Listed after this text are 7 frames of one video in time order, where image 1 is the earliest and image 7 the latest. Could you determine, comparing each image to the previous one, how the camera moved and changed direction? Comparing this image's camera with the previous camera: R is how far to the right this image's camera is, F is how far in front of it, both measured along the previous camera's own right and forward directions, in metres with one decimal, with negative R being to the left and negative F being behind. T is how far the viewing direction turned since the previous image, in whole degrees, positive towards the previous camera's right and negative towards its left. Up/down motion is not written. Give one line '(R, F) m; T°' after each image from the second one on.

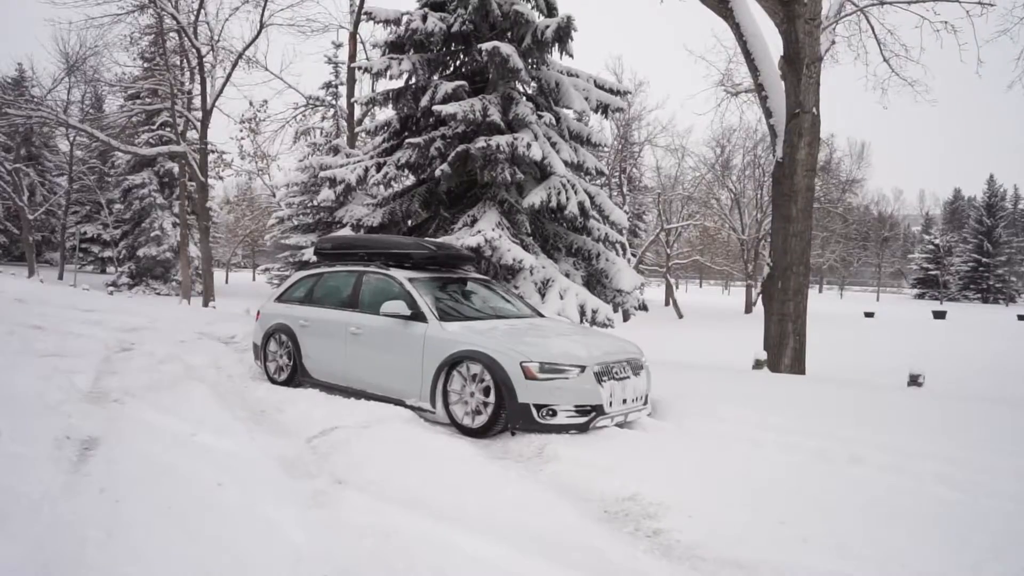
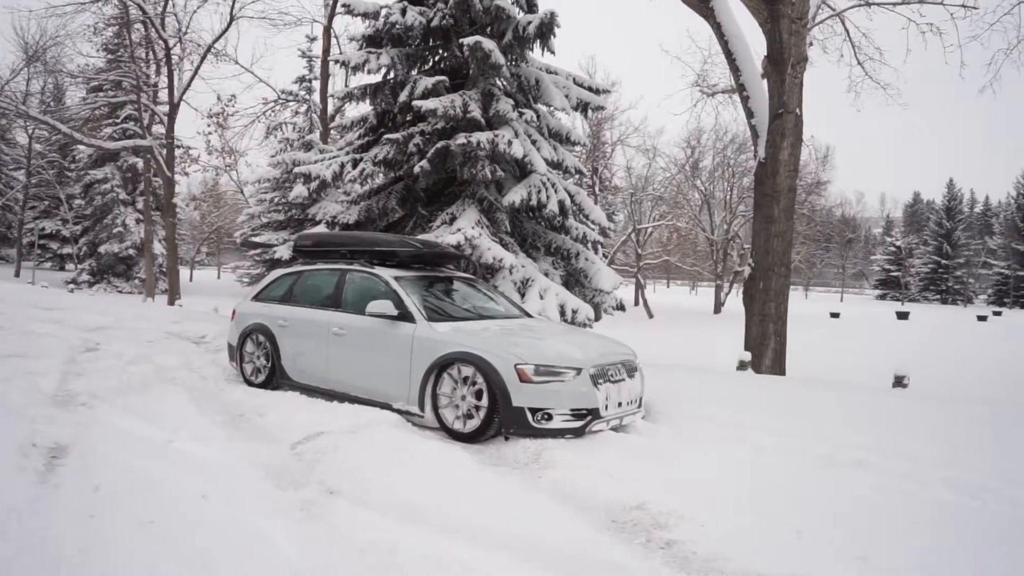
(-0.2, +0.2) m; +3°
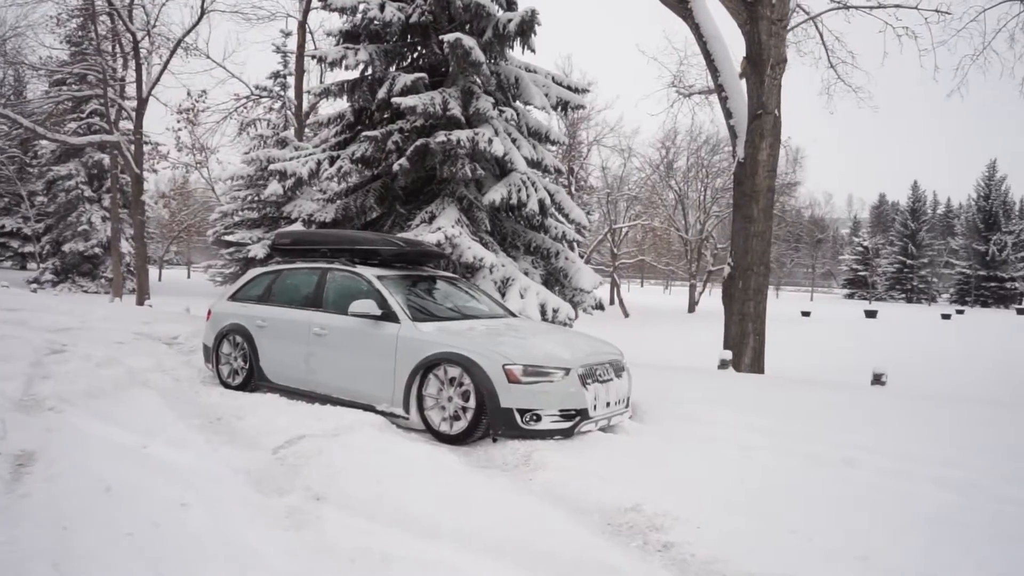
(-0.1, +0.1) m; +2°
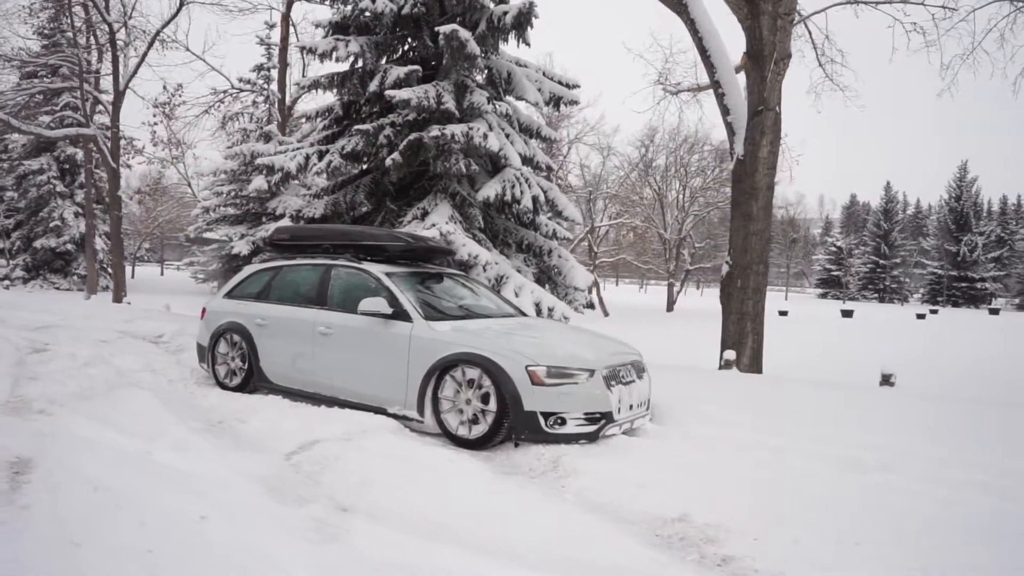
(-0.3, +0.2) m; +2°
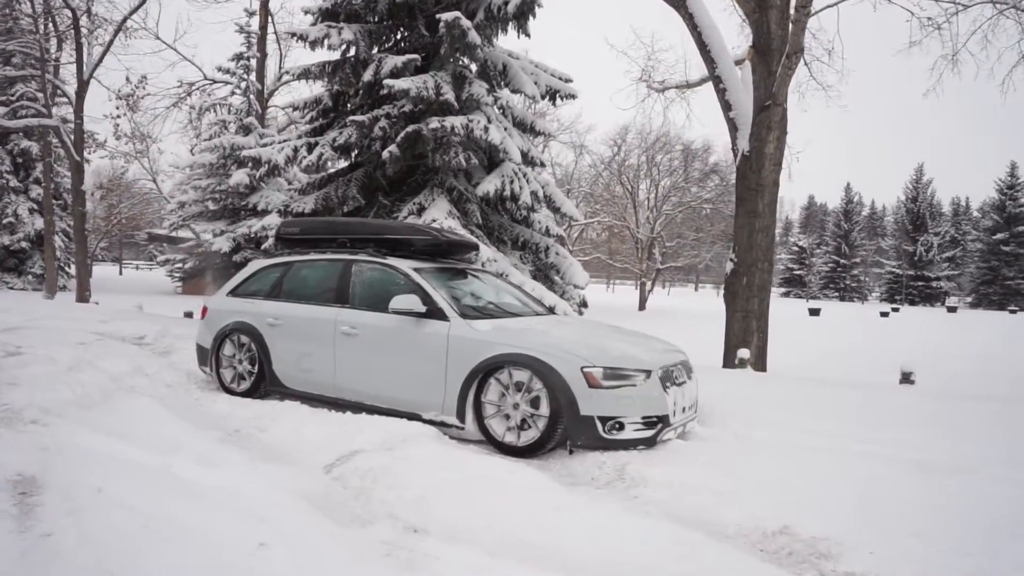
(-0.5, +0.3) m; +3°
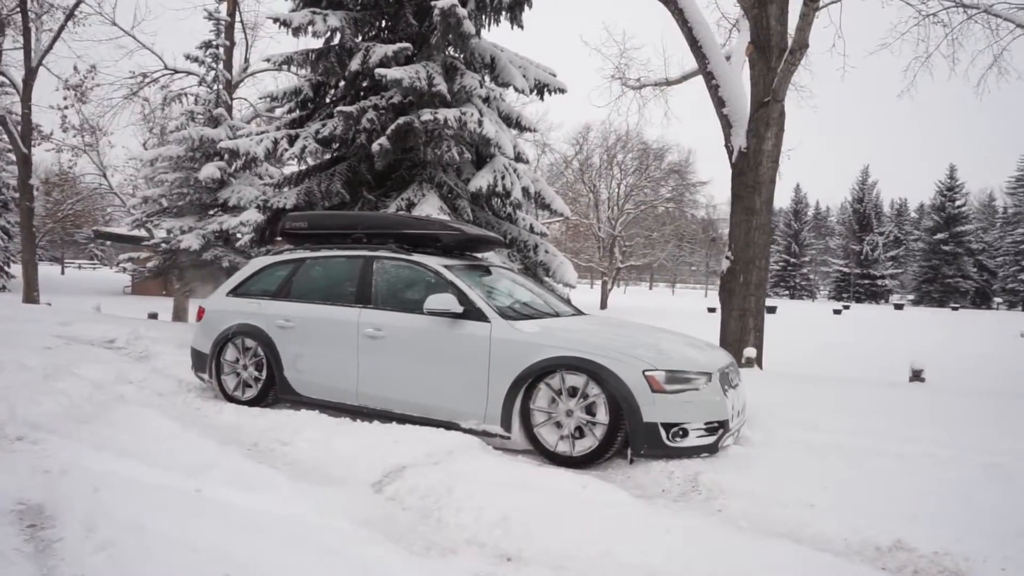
(-0.6, +0.3) m; +4°
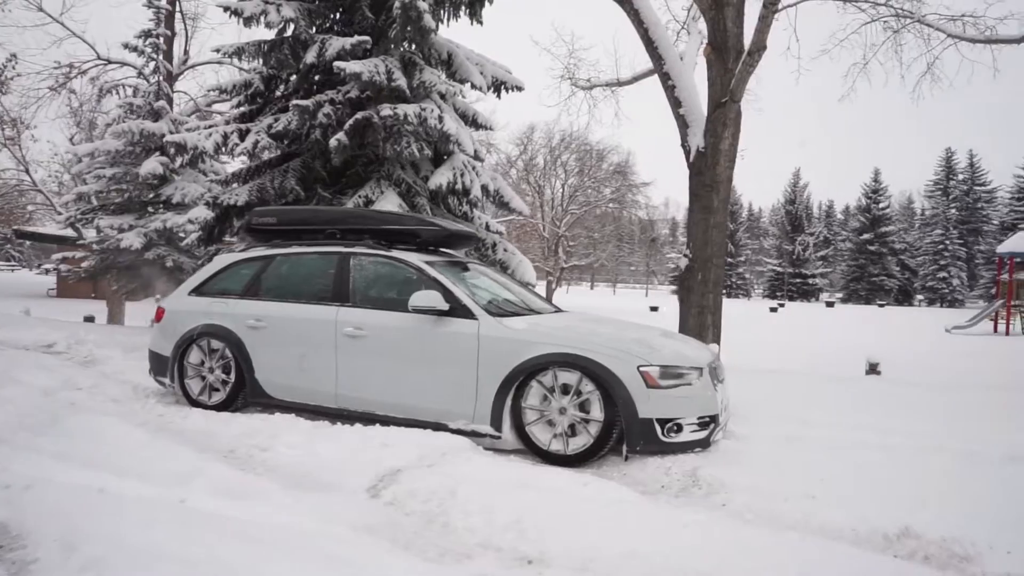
(-0.3, +0.1) m; +5°
